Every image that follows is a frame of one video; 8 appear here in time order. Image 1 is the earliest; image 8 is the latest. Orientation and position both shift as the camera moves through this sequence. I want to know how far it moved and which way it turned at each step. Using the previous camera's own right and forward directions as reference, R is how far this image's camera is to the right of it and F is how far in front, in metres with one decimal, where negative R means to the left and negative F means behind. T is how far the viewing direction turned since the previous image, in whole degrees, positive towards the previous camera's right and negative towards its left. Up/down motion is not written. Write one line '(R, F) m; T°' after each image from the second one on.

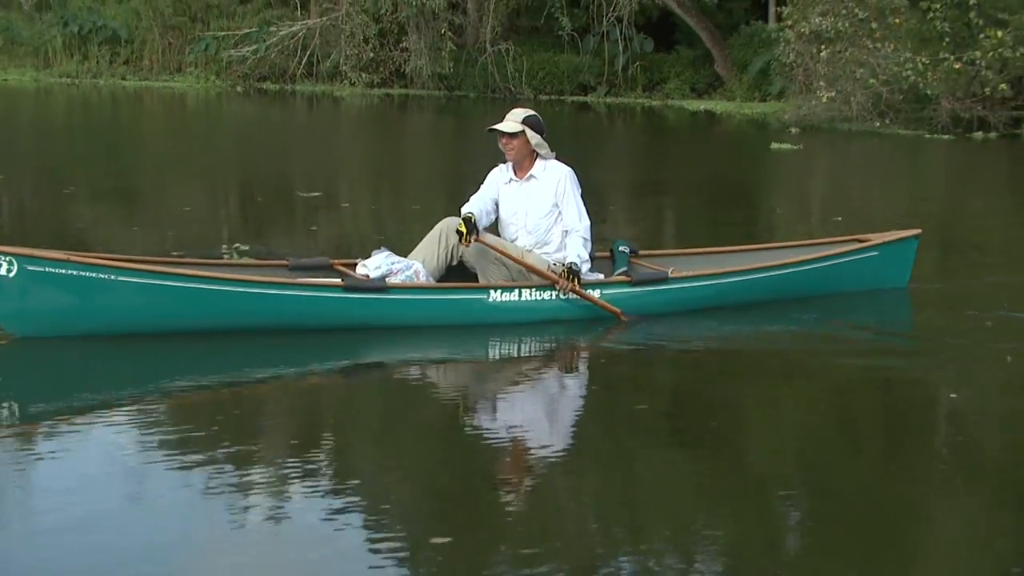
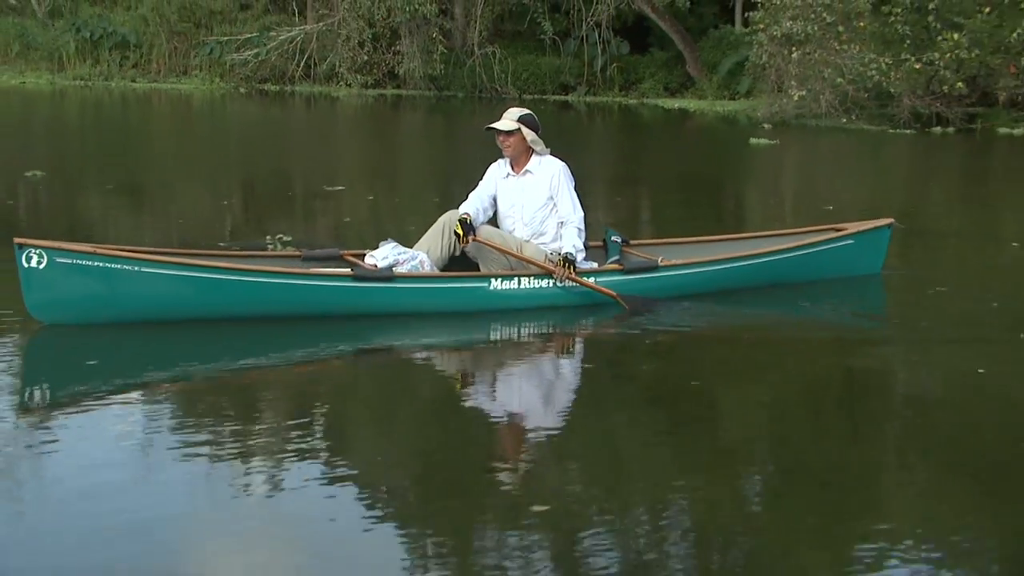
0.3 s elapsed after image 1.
(+0.1, -0.4) m; 0°
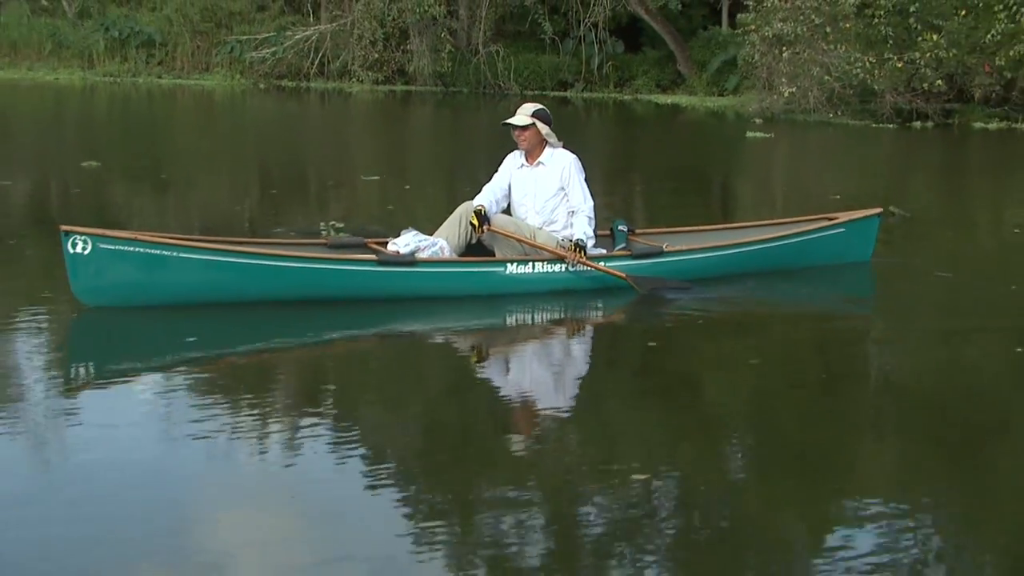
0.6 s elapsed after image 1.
(+0.1, -0.4) m; -1°
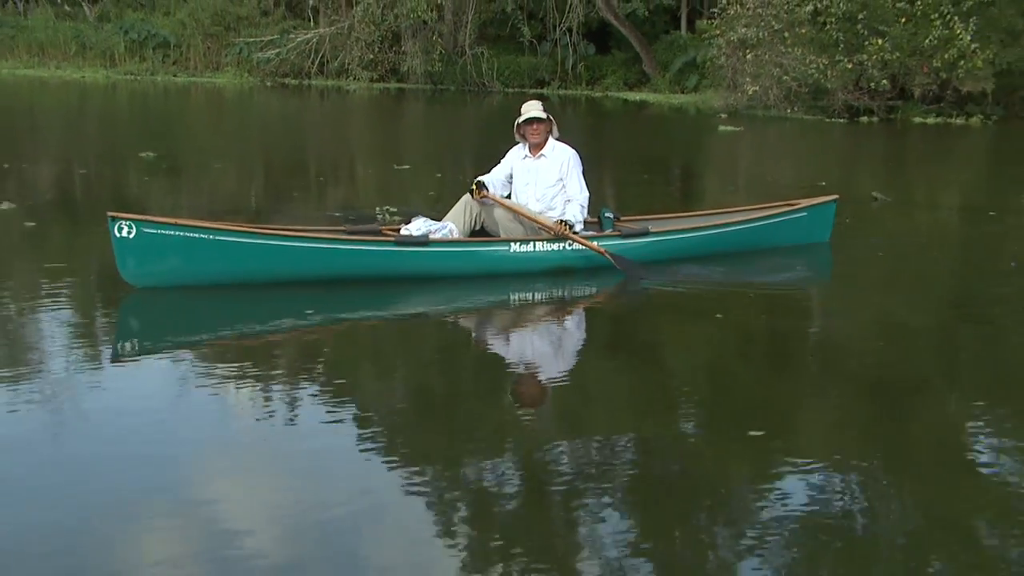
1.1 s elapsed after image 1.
(+0.2, -0.7) m; 0°
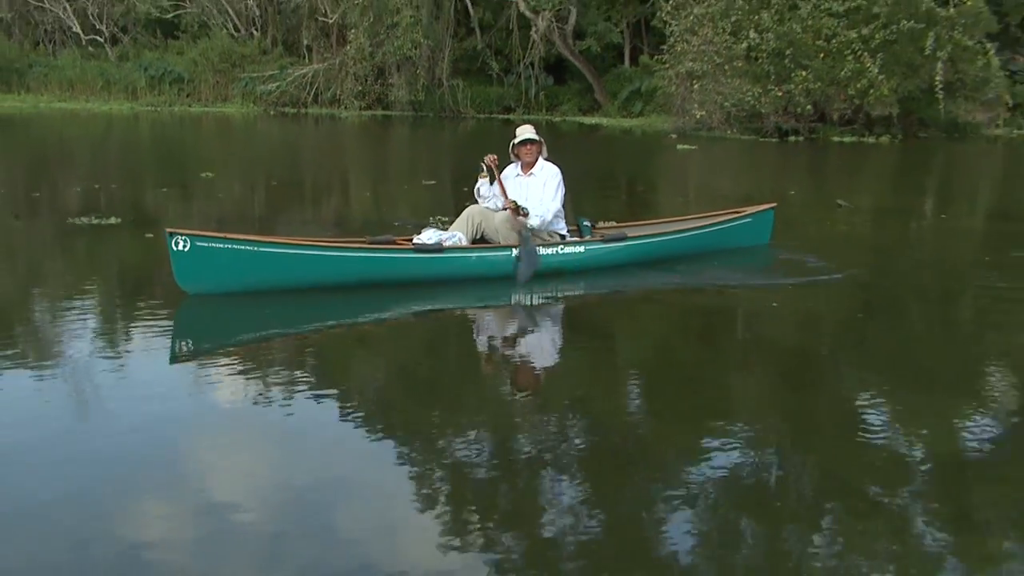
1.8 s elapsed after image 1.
(+0.2, -1.0) m; 0°
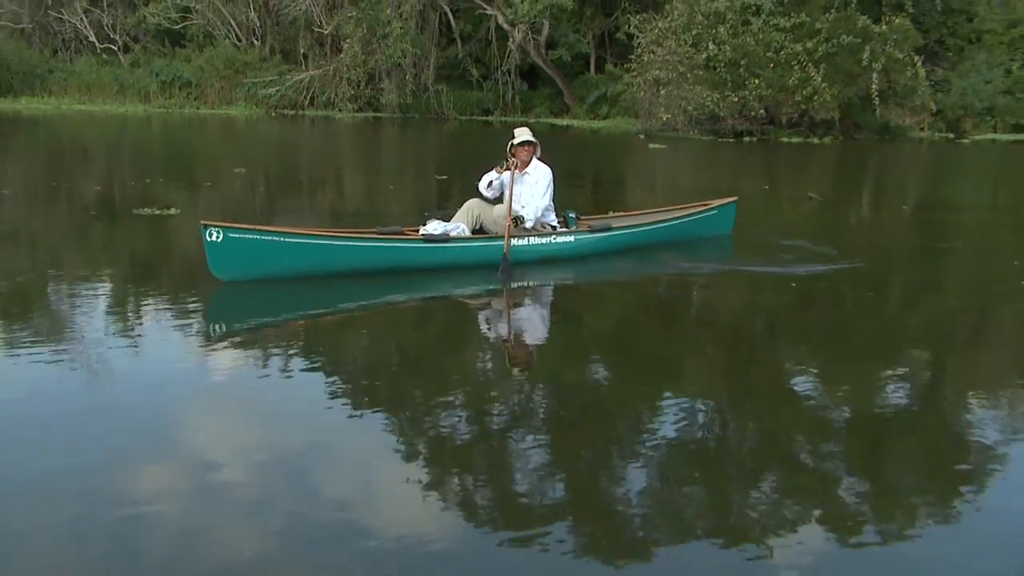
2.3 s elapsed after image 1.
(+0.2, -0.8) m; 0°
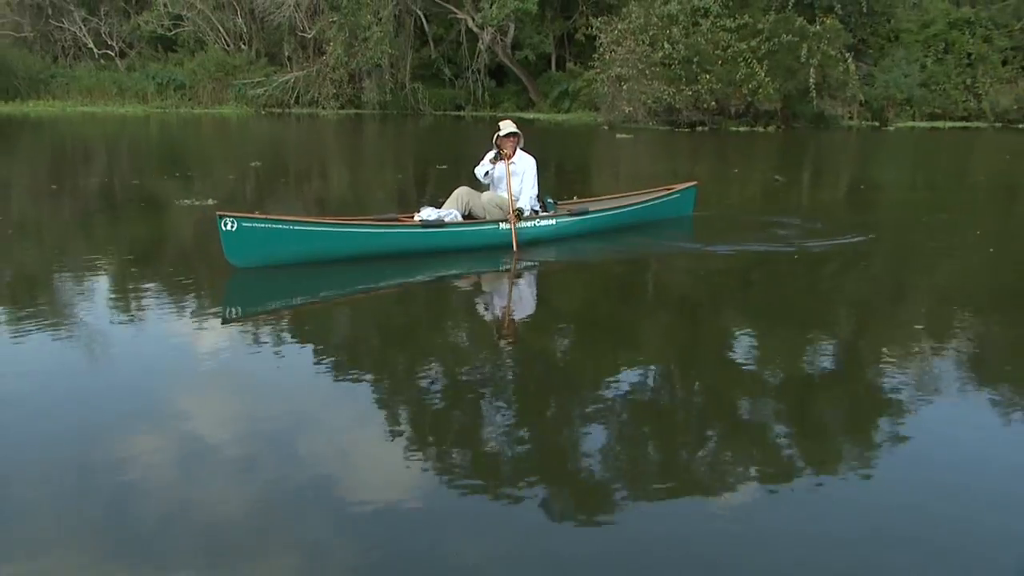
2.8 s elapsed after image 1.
(+0.2, -0.8) m; 0°
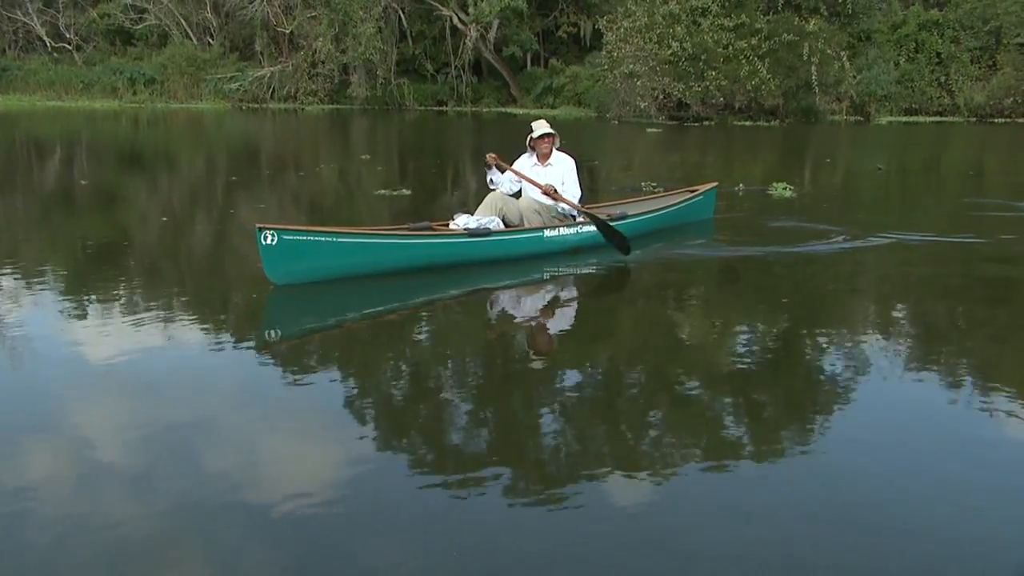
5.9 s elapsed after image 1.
(+0.6, +0.2) m; -2°
